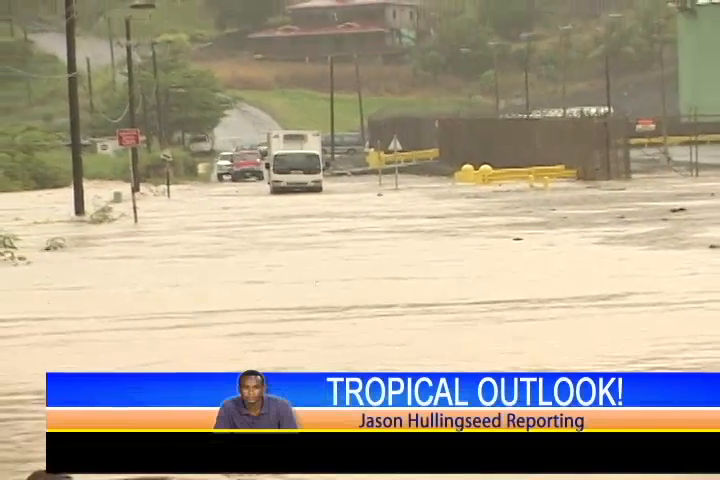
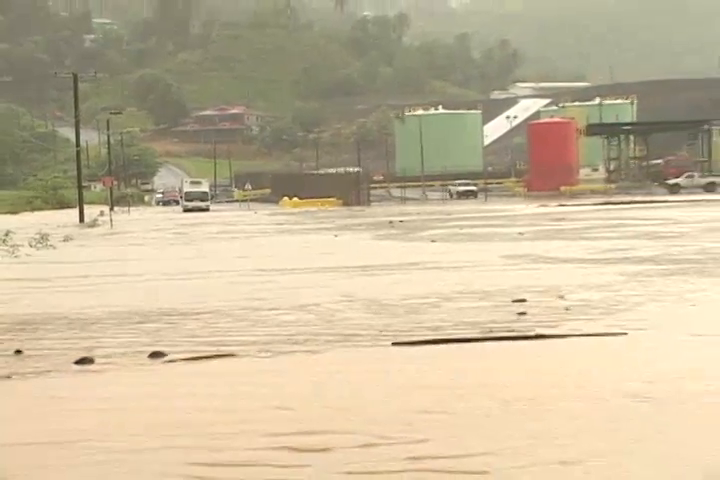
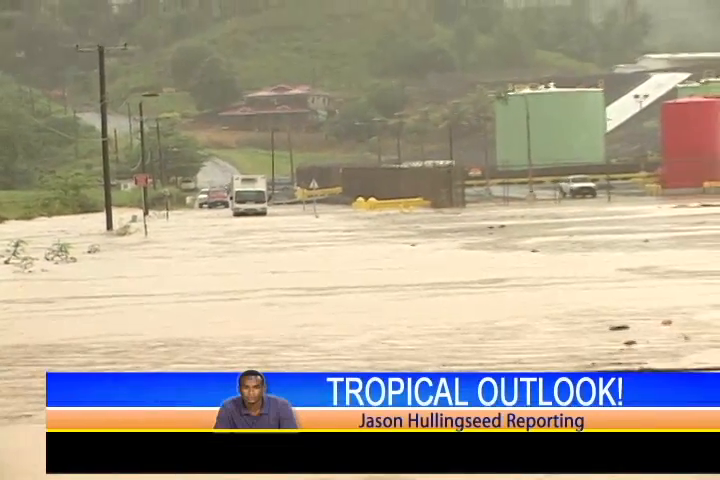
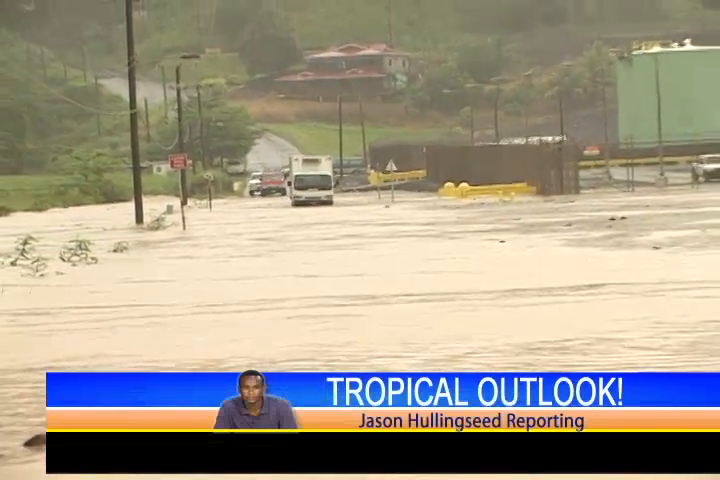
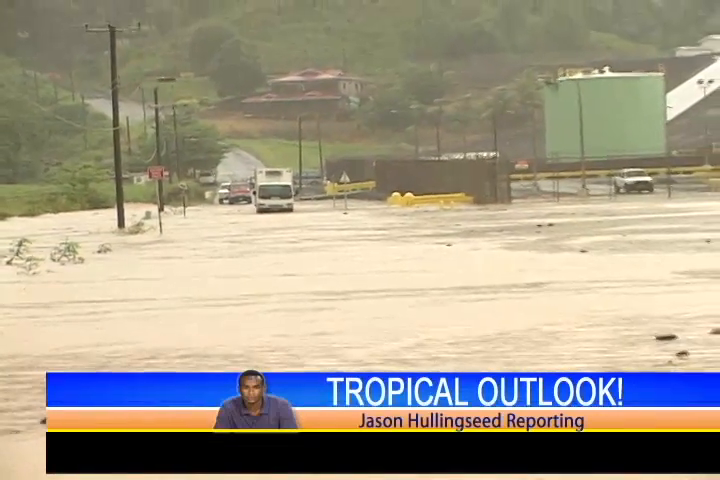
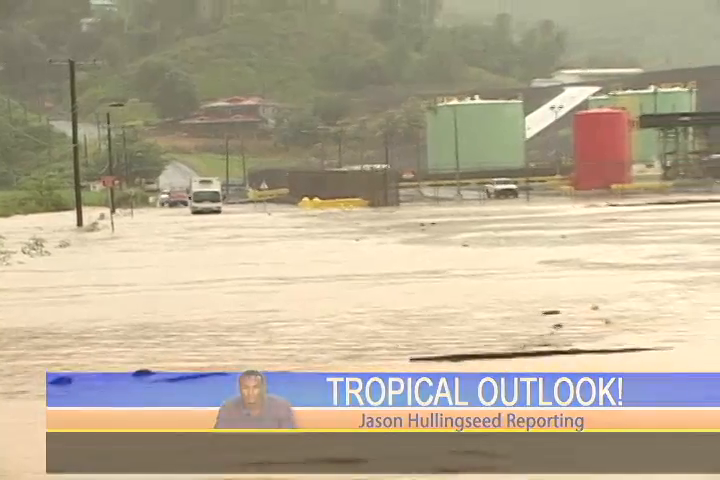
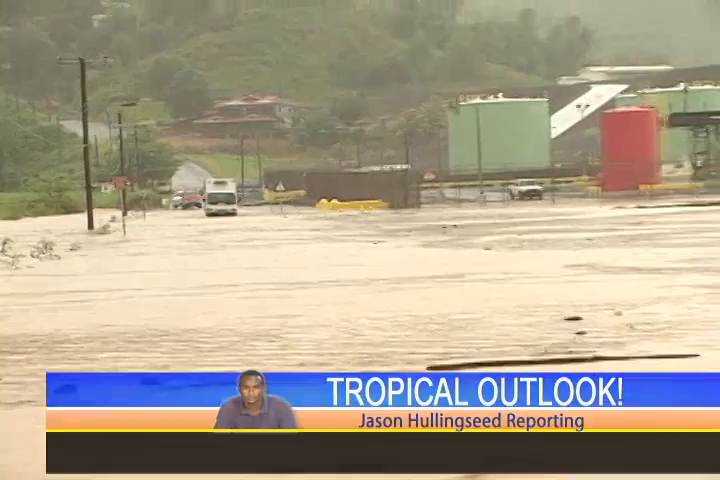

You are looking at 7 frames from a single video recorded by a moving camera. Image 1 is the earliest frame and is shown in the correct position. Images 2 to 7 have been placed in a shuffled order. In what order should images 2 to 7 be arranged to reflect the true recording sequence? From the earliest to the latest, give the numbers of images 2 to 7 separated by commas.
4, 5, 3, 7, 6, 2
